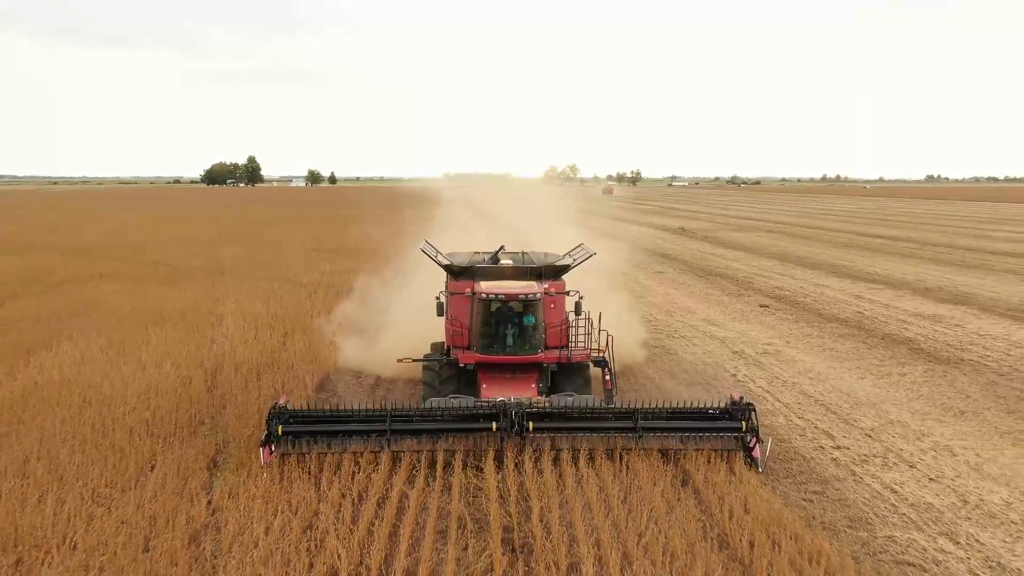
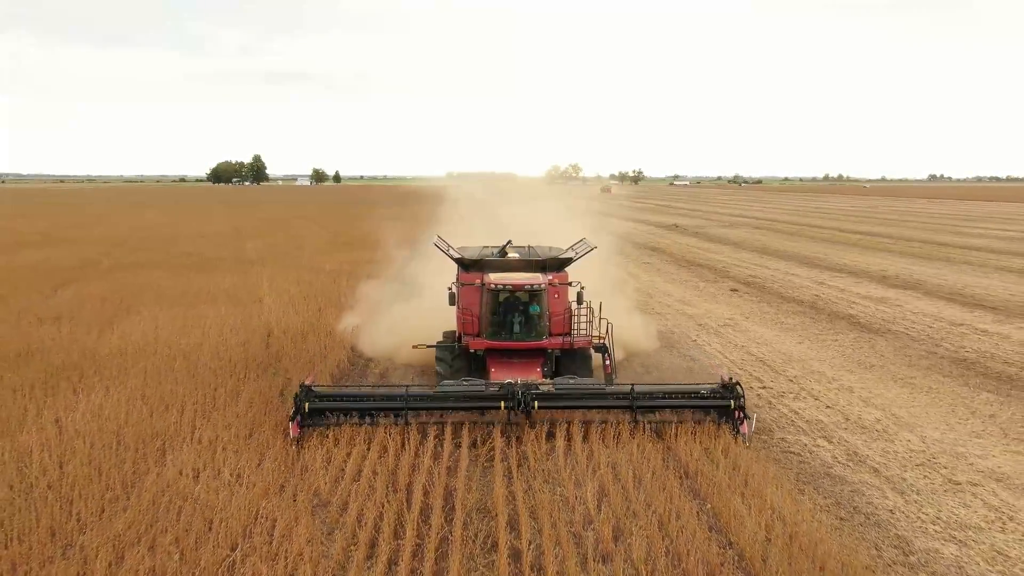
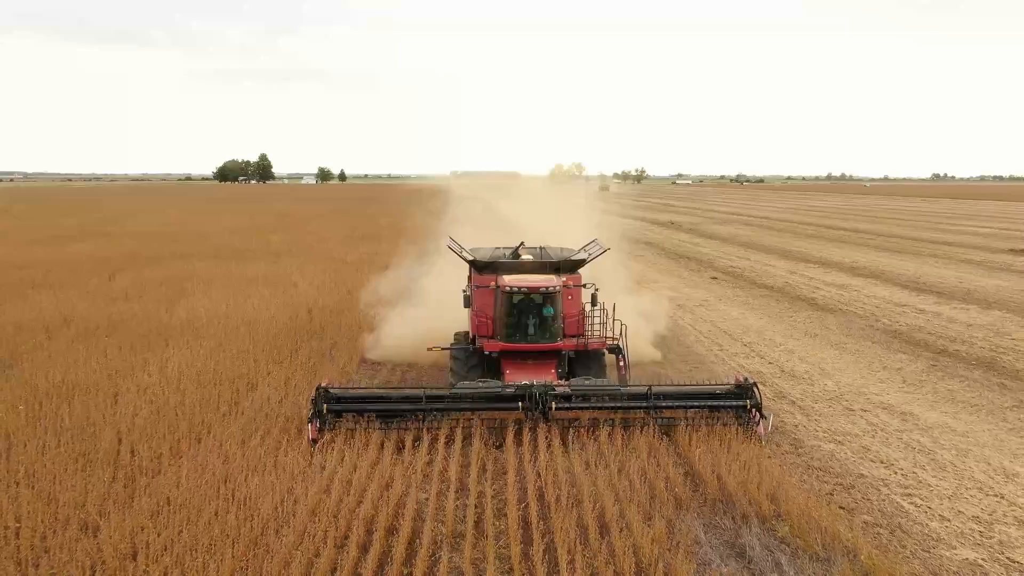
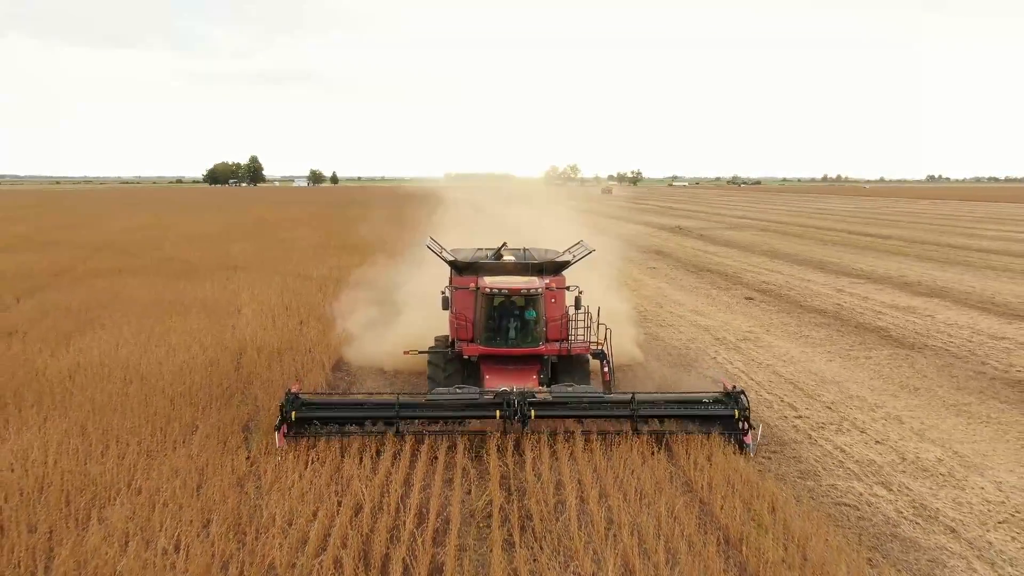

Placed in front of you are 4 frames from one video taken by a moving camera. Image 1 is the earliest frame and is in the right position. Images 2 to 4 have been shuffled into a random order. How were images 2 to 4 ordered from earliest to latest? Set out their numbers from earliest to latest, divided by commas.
4, 2, 3
